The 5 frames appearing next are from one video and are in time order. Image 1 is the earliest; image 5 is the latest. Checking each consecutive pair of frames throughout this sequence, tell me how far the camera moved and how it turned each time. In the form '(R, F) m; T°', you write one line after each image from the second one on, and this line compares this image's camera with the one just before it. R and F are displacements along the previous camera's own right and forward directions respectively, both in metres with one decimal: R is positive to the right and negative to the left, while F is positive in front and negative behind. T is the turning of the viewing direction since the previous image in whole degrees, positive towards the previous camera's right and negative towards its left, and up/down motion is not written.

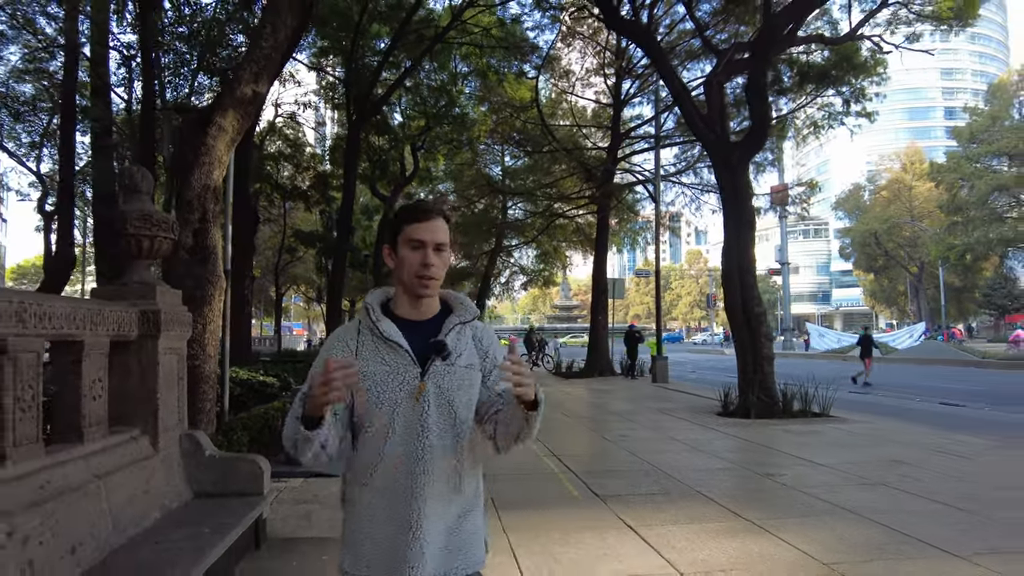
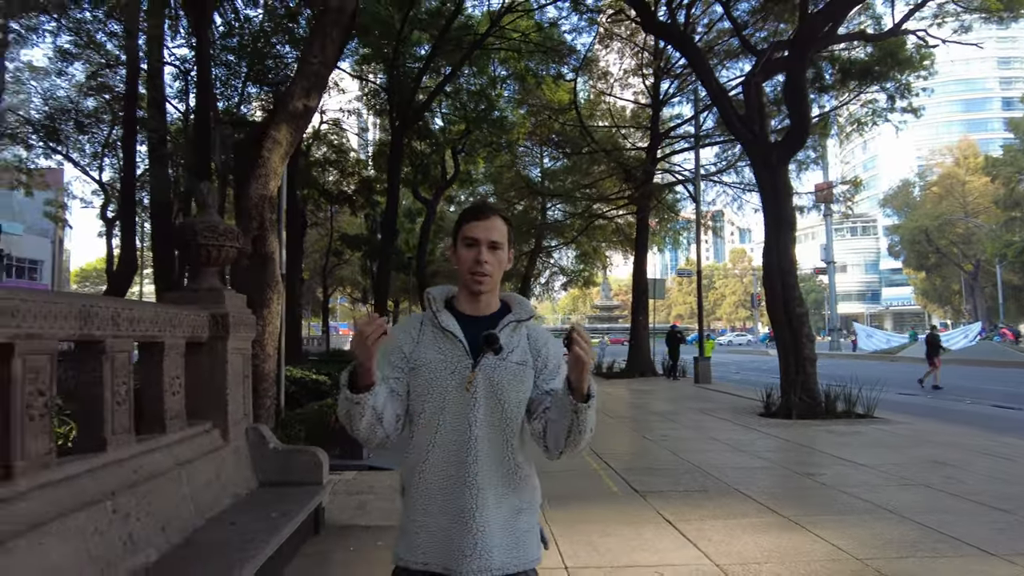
(0.0, -0.2) m; -3°
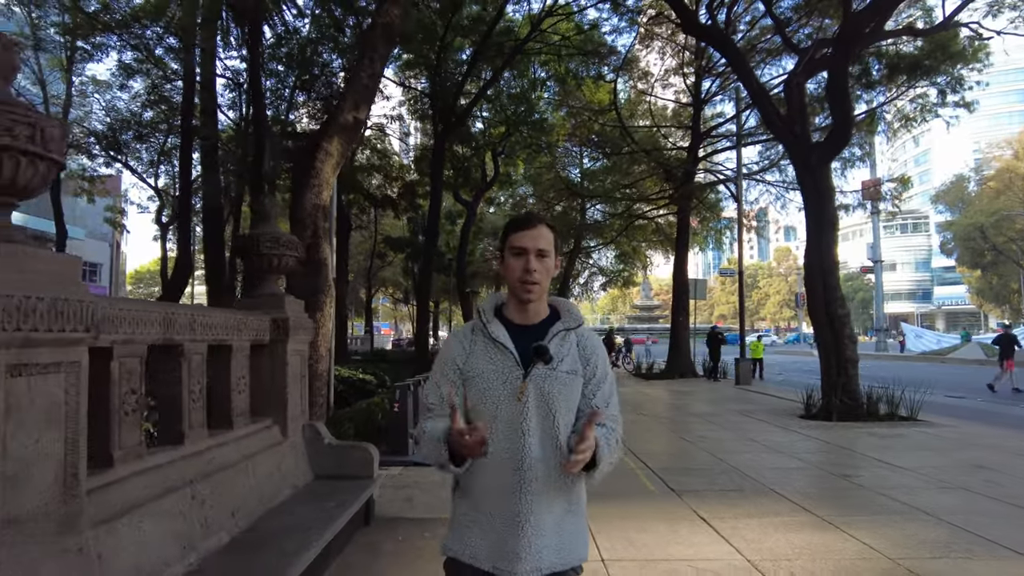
(0.0, -0.2) m; -3°
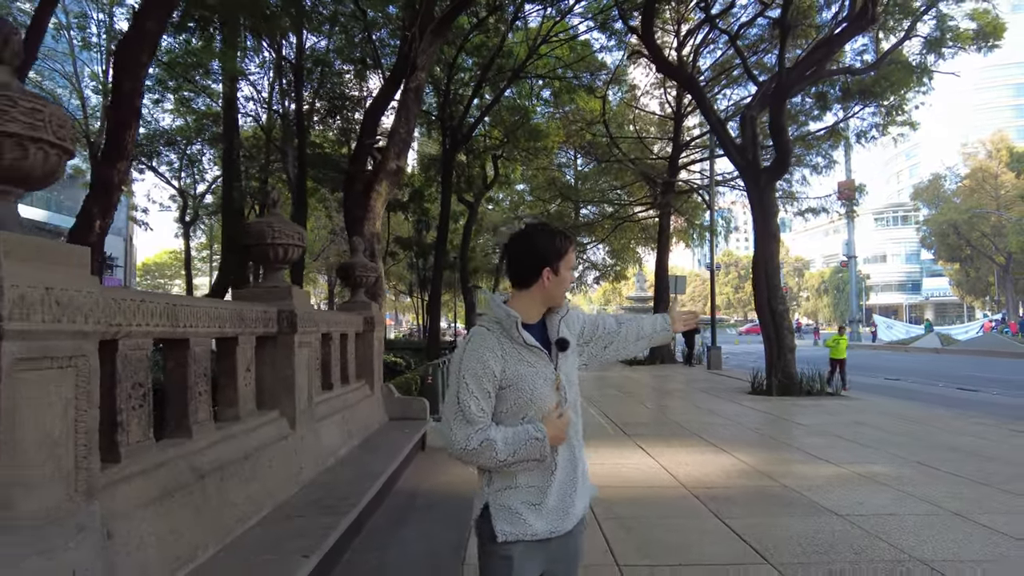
(-0.1, -2.5) m; 0°
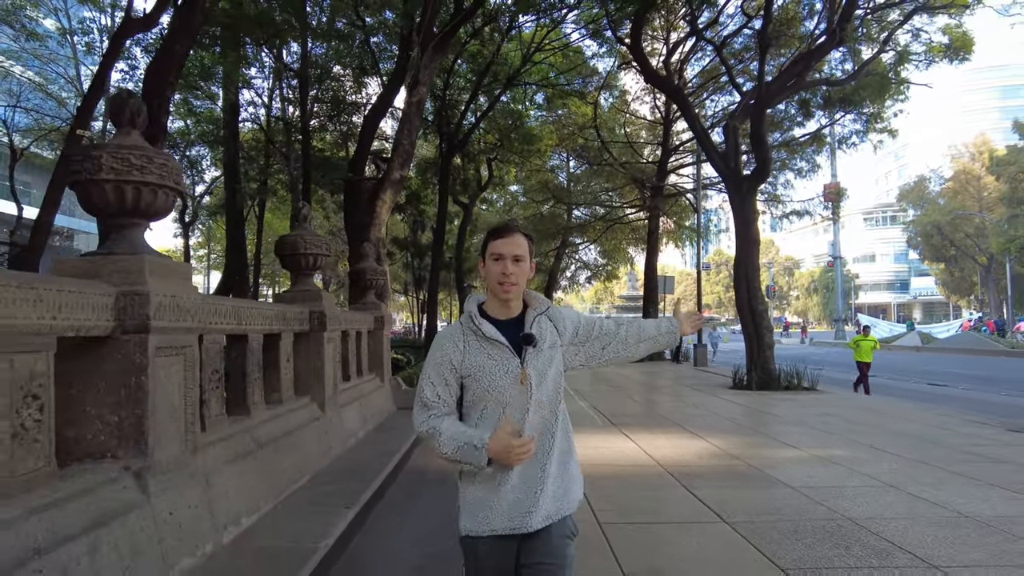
(0.0, -0.7) m; +1°
